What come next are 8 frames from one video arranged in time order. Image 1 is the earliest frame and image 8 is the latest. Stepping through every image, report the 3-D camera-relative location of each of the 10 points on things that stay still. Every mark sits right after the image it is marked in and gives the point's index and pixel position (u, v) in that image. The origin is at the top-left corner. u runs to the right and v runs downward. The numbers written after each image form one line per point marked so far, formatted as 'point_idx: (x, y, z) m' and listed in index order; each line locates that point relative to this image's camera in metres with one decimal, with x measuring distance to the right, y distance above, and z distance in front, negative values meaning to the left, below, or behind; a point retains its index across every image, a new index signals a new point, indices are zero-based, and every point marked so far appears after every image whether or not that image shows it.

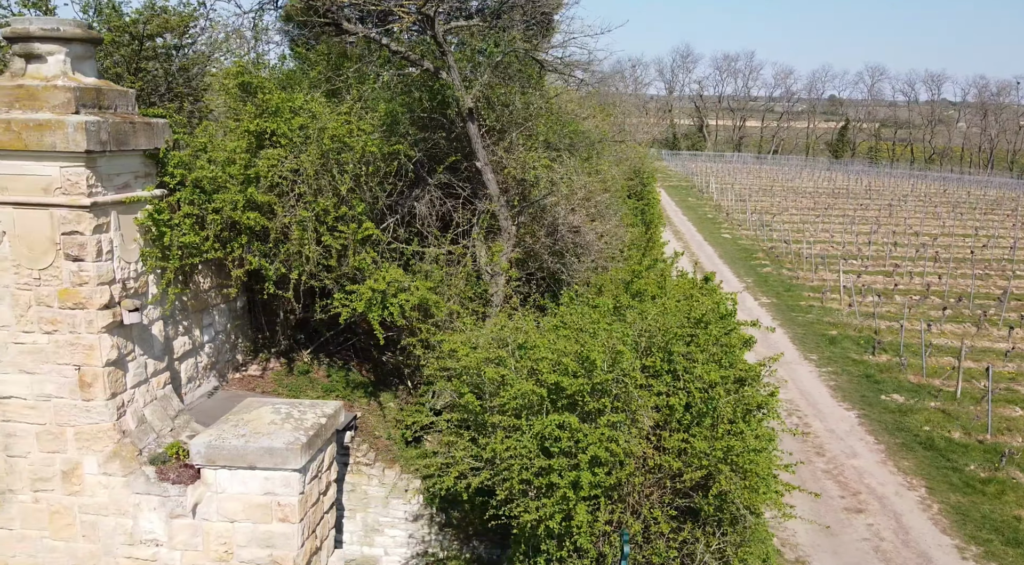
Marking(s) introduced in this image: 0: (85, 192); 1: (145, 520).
0: (-3.2, +0.7, +5.8) m
1: (-2.9, -1.9, +6.2) m
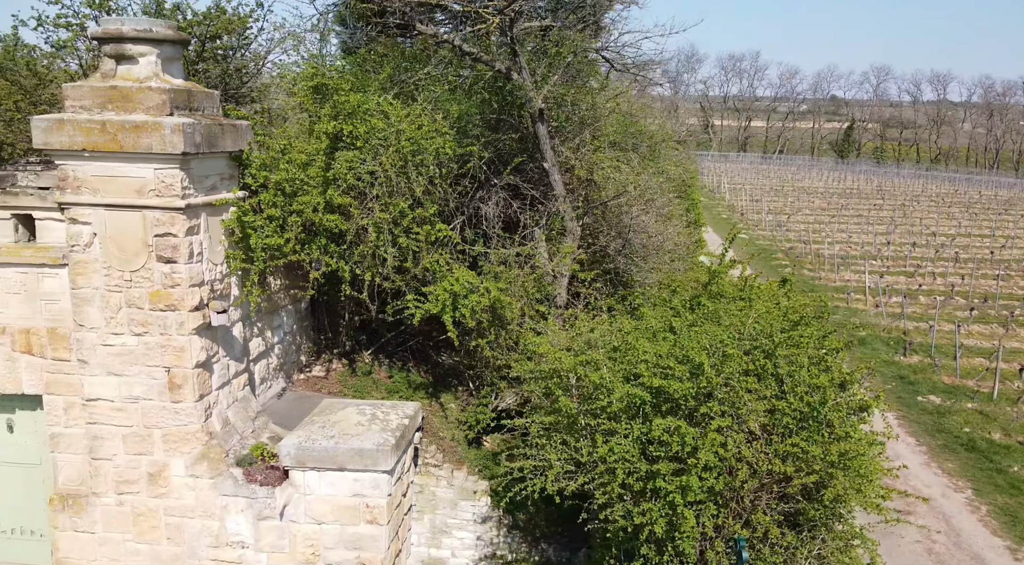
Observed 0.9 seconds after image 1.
0: (-2.5, +0.7, +5.8) m
1: (-2.2, -1.9, +6.2) m
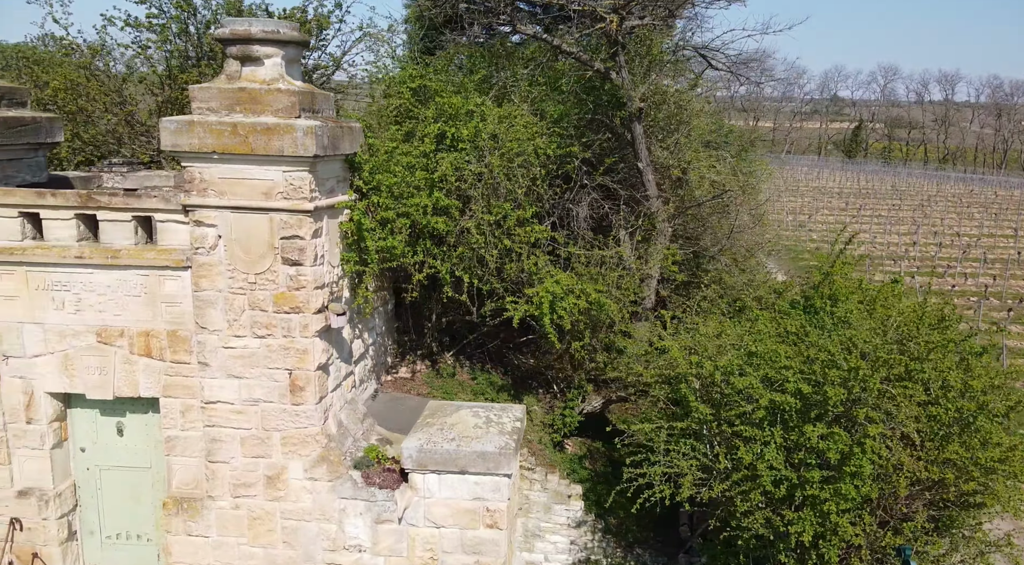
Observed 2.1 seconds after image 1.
0: (-1.5, +0.6, +5.7) m
1: (-1.3, -1.9, +6.2) m
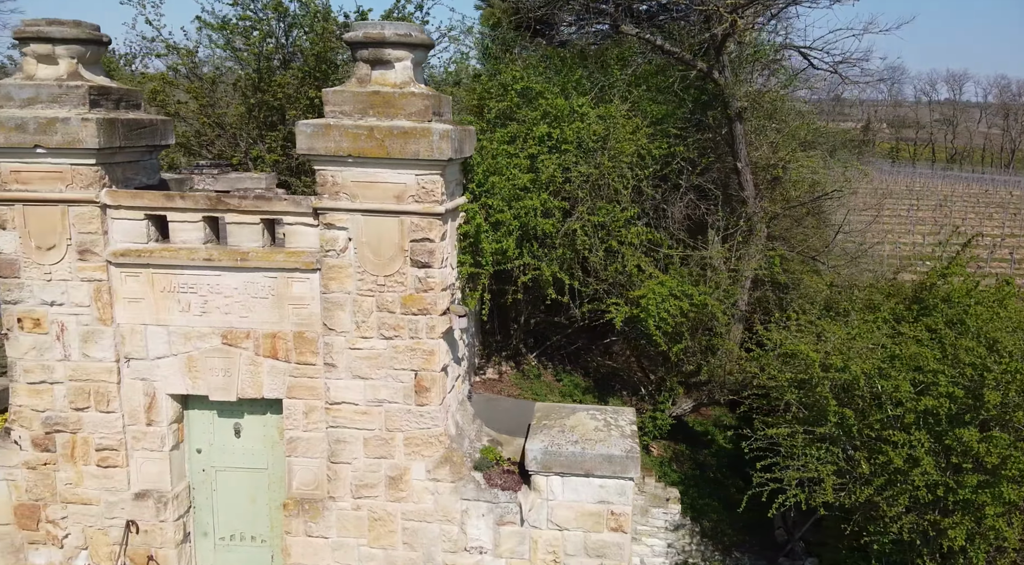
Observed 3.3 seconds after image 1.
0: (-0.6, +0.6, +5.7) m
1: (-0.3, -2.0, +6.2) m
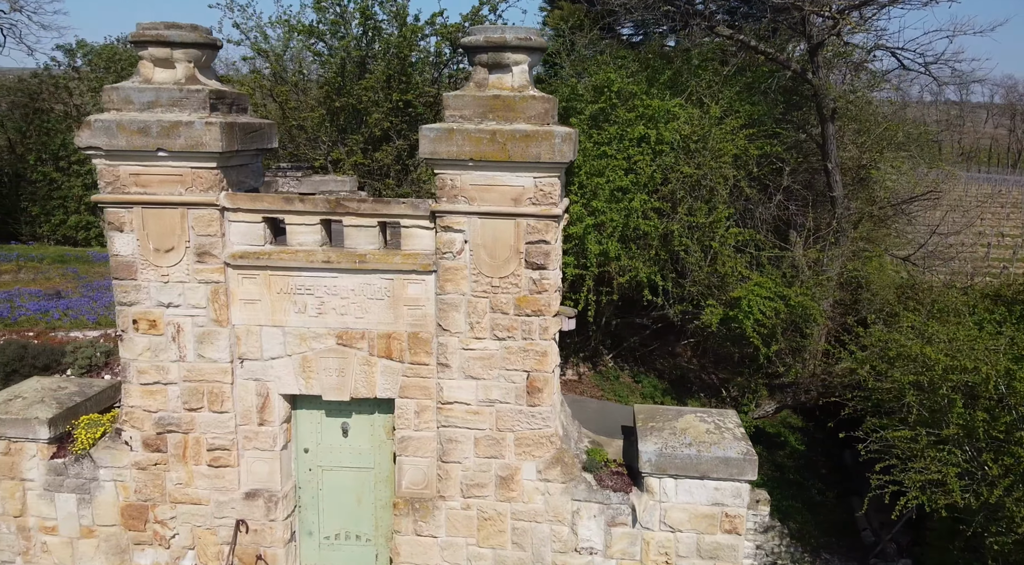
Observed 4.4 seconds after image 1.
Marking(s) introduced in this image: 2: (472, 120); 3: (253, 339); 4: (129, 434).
0: (+0.3, +0.6, +5.8) m
1: (+0.6, -2.0, +6.2) m
2: (-0.3, +1.2, +5.8) m
3: (-2.1, -0.5, +6.3) m
4: (-3.2, -1.3, +6.5) m
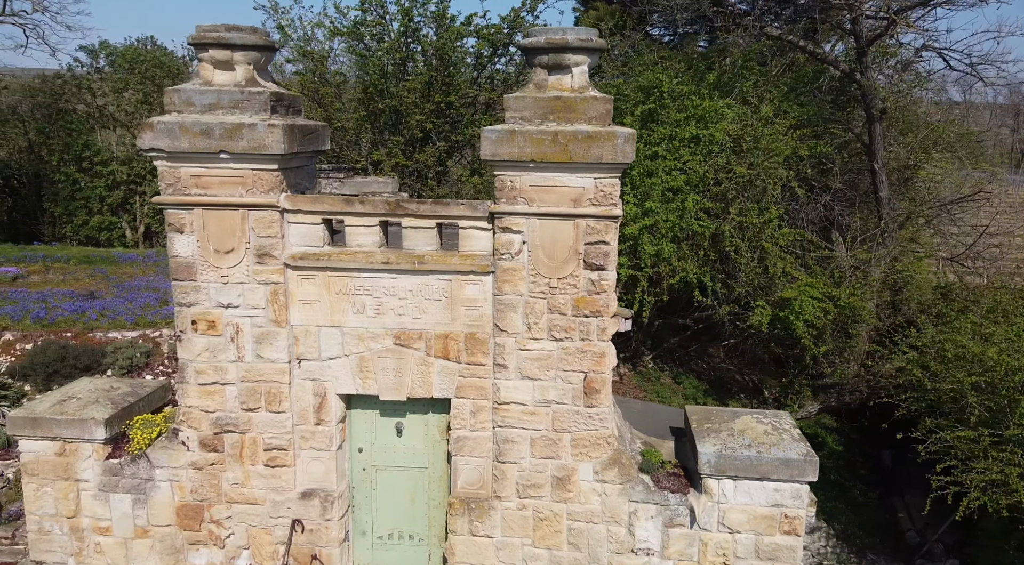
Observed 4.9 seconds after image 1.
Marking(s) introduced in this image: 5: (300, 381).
0: (+0.8, +0.6, +5.8) m
1: (+1.0, -2.0, +6.2) m
2: (+0.2, +1.2, +5.8) m
3: (-1.7, -0.5, +6.3) m
4: (-2.8, -1.3, +6.5) m
5: (-1.8, -0.8, +6.4) m
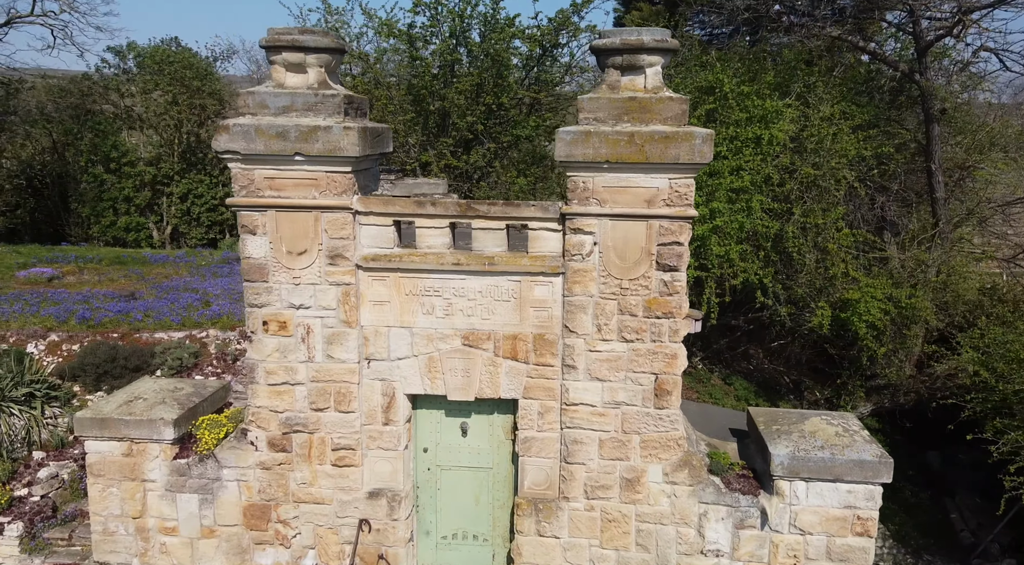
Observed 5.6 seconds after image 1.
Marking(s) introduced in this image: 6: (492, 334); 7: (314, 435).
0: (+1.4, +0.6, +5.8) m
1: (+1.6, -2.0, +6.2) m
2: (+0.7, +1.2, +5.8) m
3: (-1.1, -0.5, +6.4) m
4: (-2.2, -1.3, +6.5) m
5: (-1.2, -0.8, +6.5) m
6: (-0.2, -0.4, +6.3) m
7: (-1.7, -1.3, +6.5) m
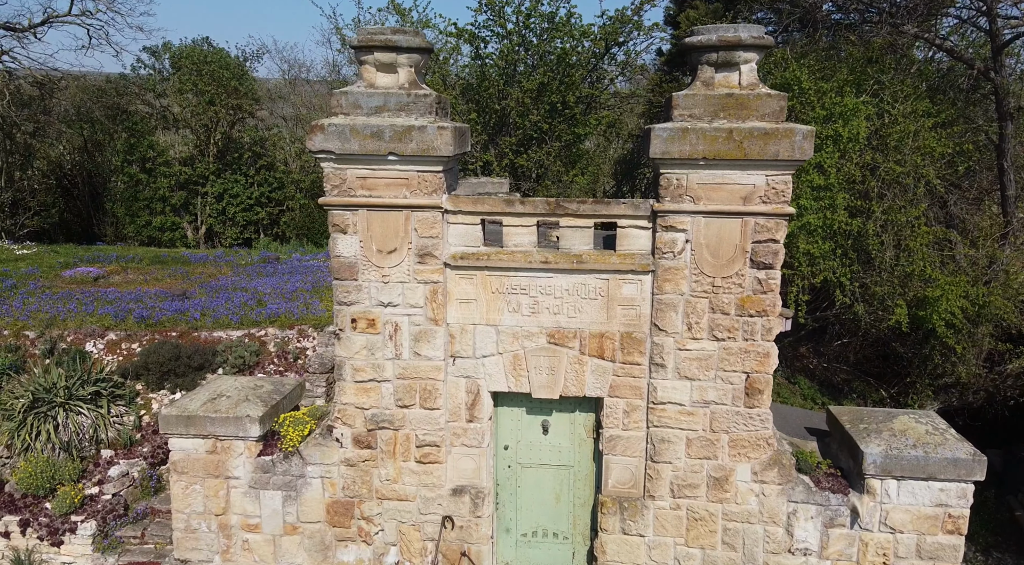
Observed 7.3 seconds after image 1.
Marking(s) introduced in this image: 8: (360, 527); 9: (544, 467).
0: (+2.1, +0.6, +5.8) m
1: (+2.3, -2.0, +6.2) m
2: (+1.4, +1.2, +5.8) m
3: (-0.4, -0.5, +6.4) m
4: (-1.5, -1.3, +6.6) m
5: (-0.5, -0.8, +6.5) m
6: (+0.6, -0.4, +6.3) m
7: (-1.0, -1.3, +6.5) m
8: (-1.3, -2.2, +6.7) m
9: (+0.3, -1.6, +6.8) m
